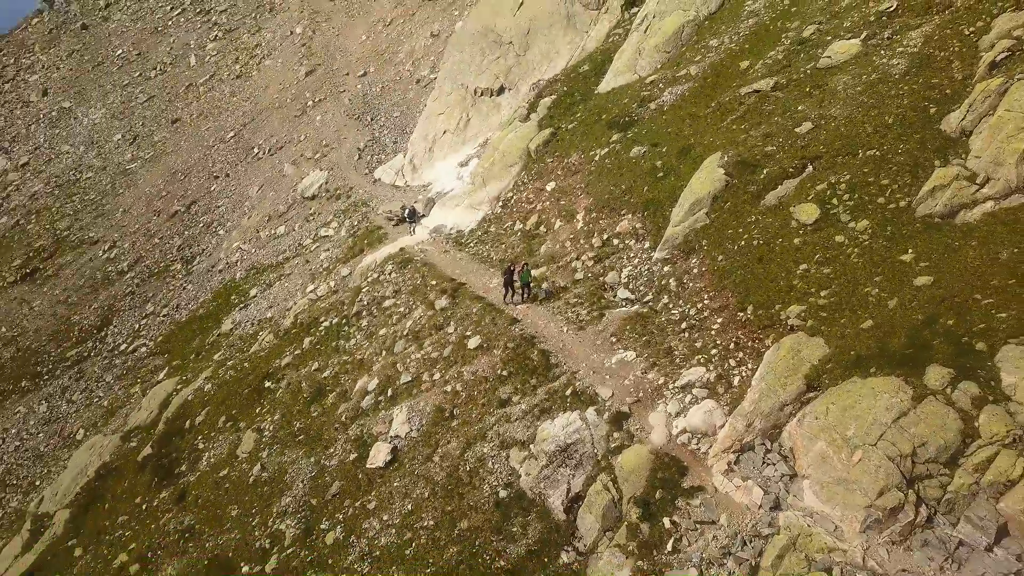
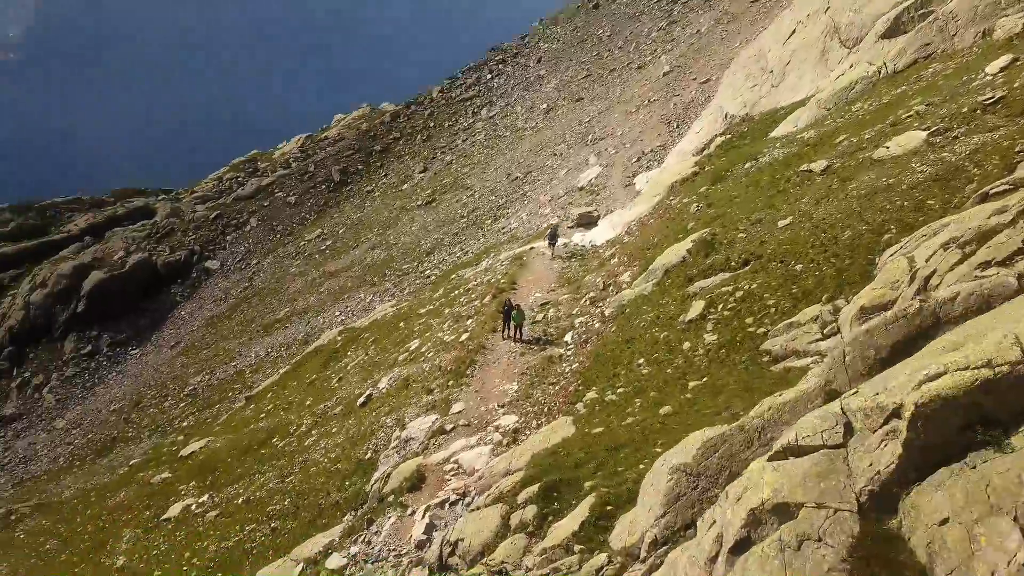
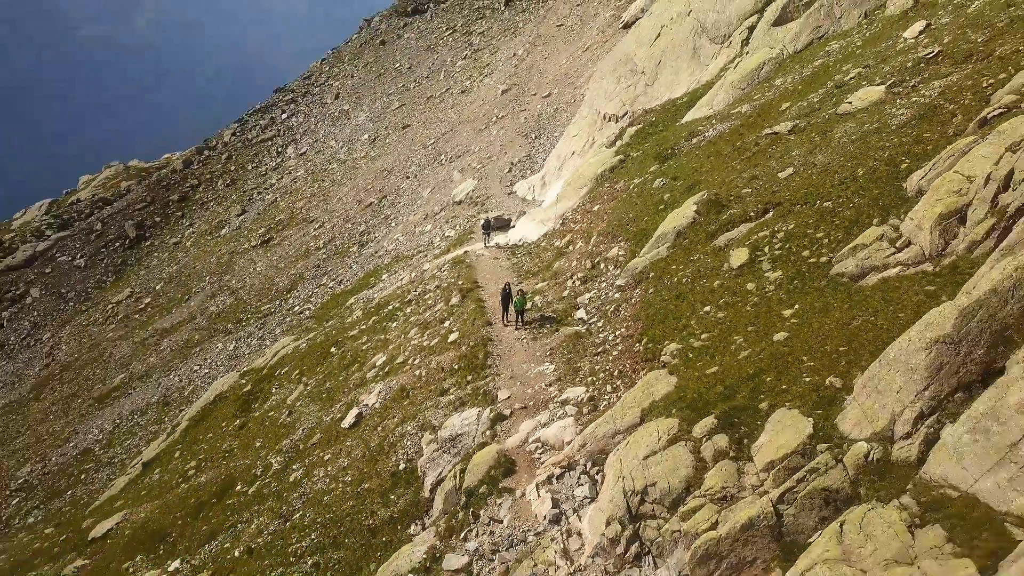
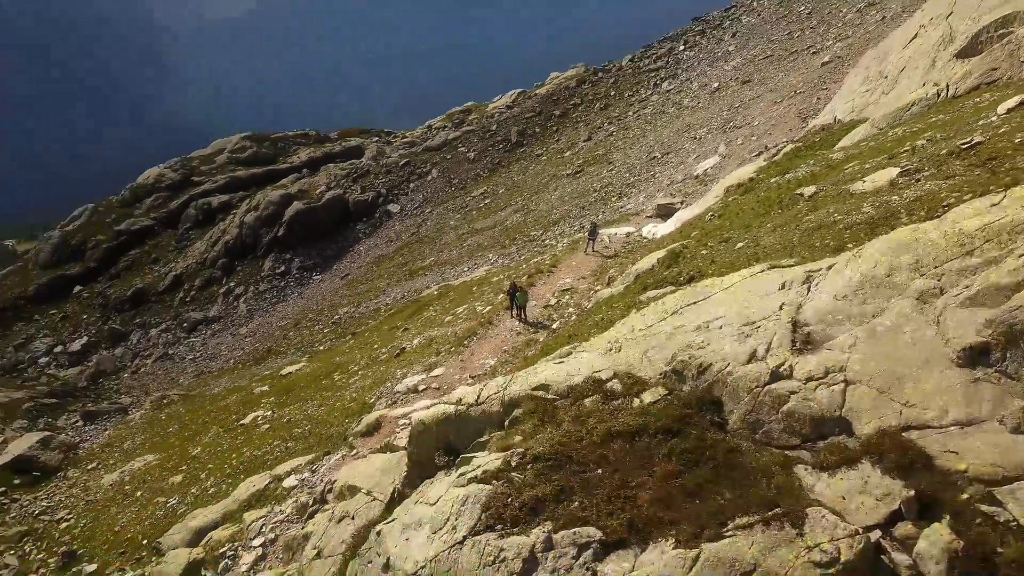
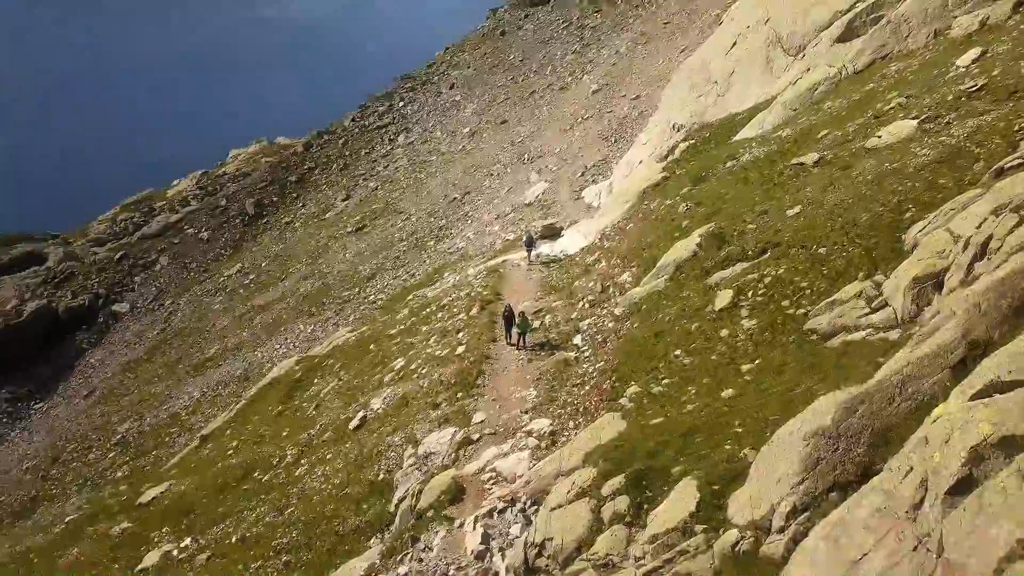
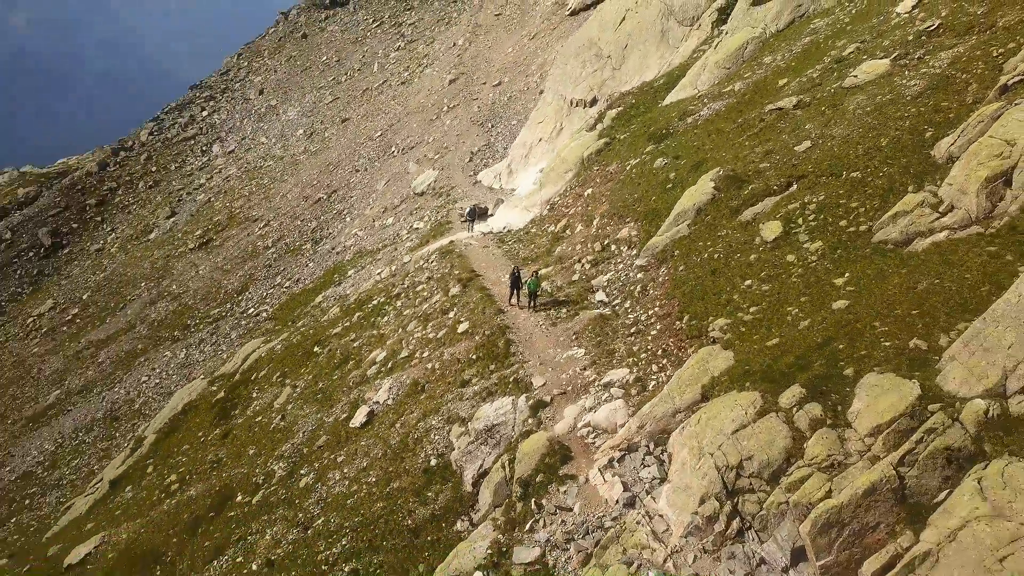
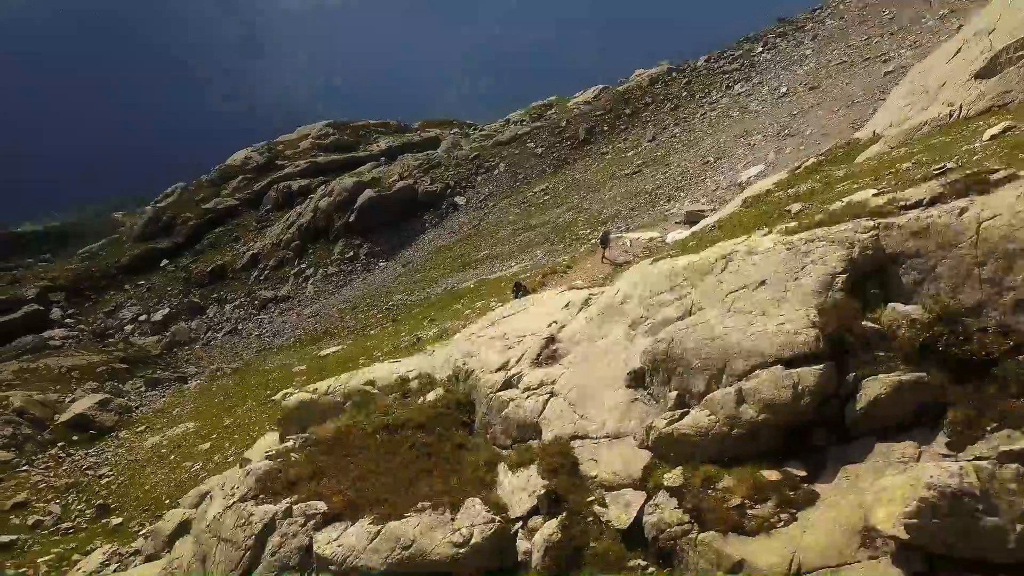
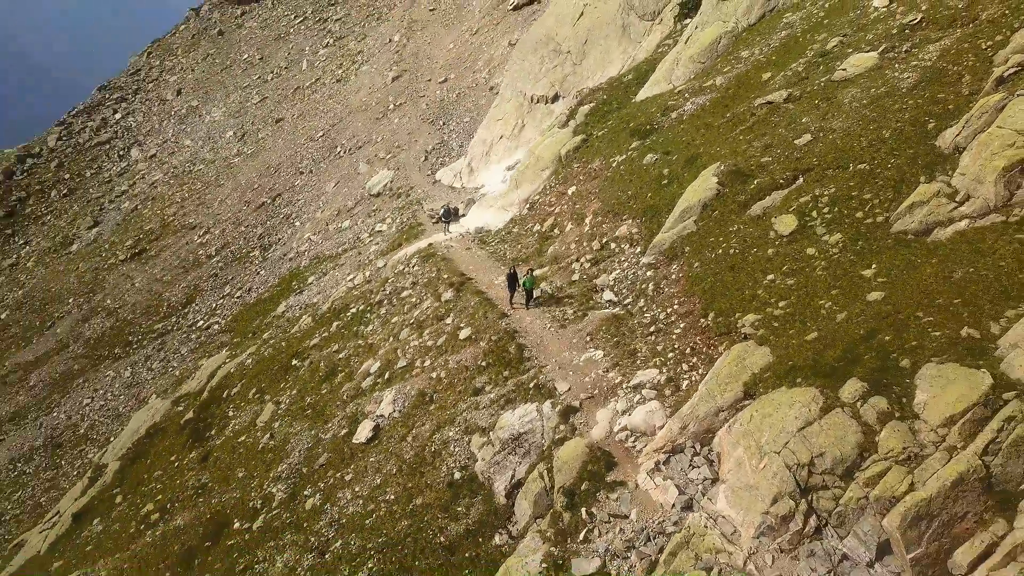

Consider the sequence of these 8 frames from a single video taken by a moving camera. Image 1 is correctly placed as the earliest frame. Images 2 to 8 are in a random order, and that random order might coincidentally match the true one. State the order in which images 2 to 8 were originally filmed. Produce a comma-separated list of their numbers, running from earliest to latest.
8, 6, 3, 5, 2, 4, 7
